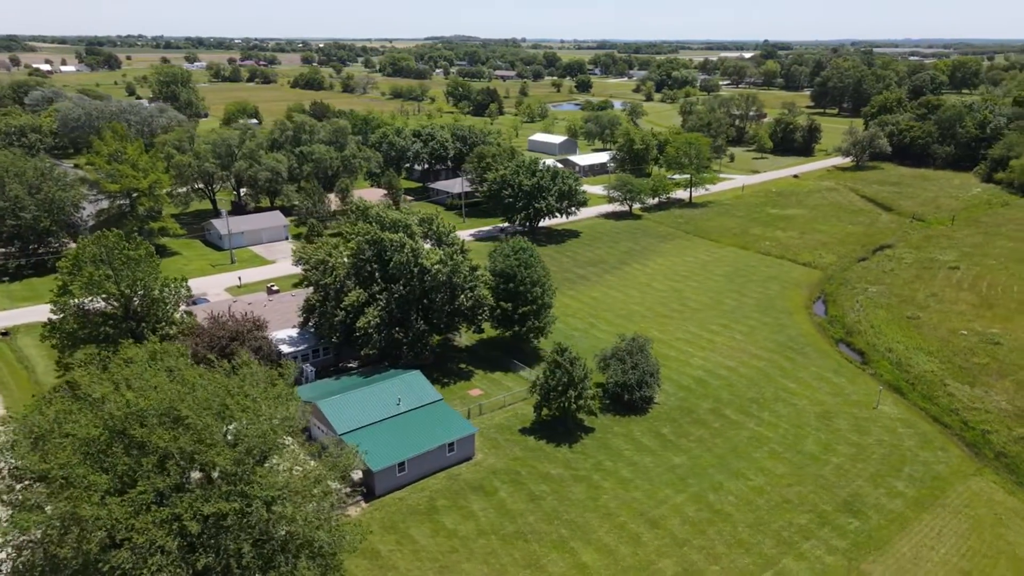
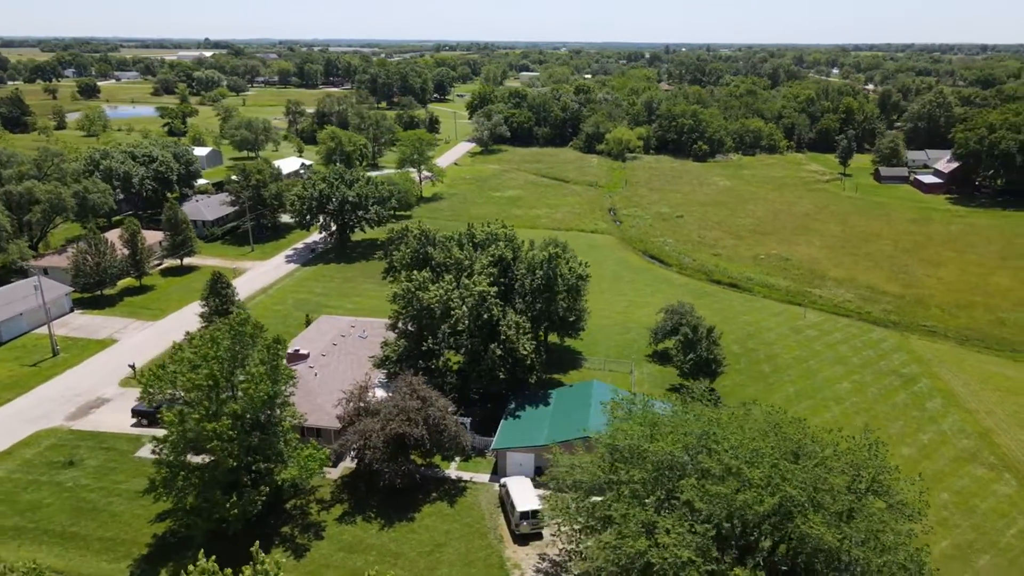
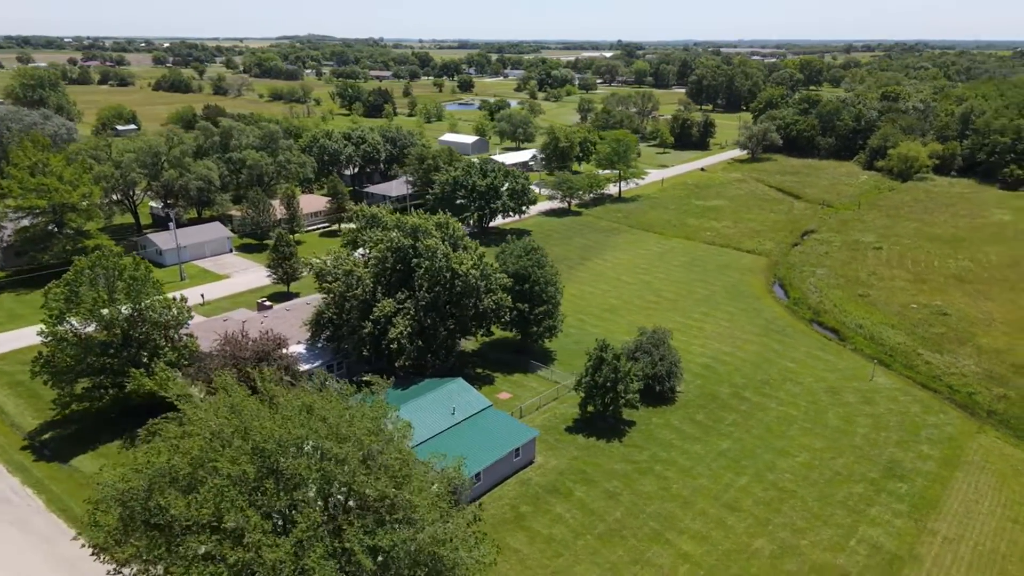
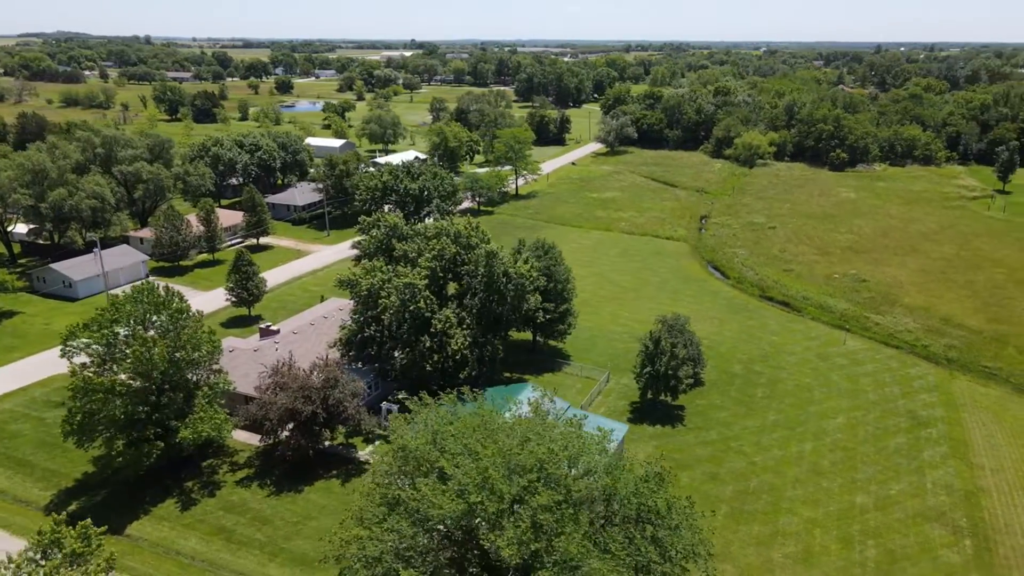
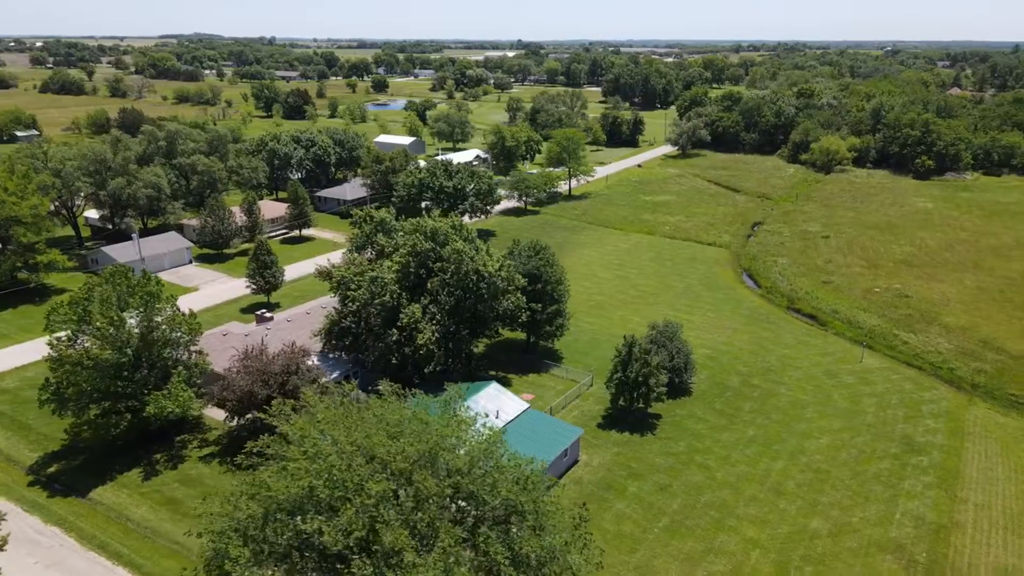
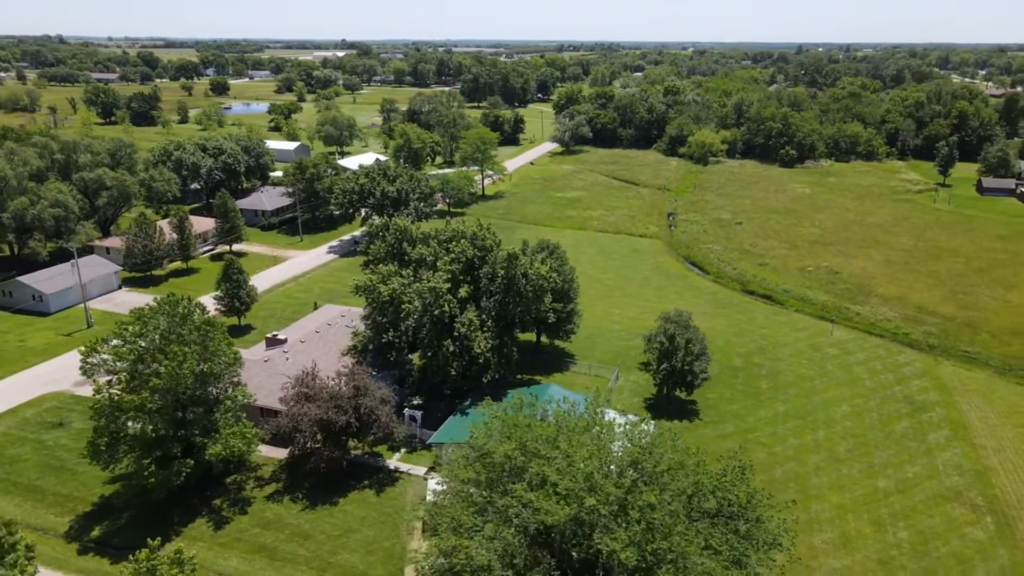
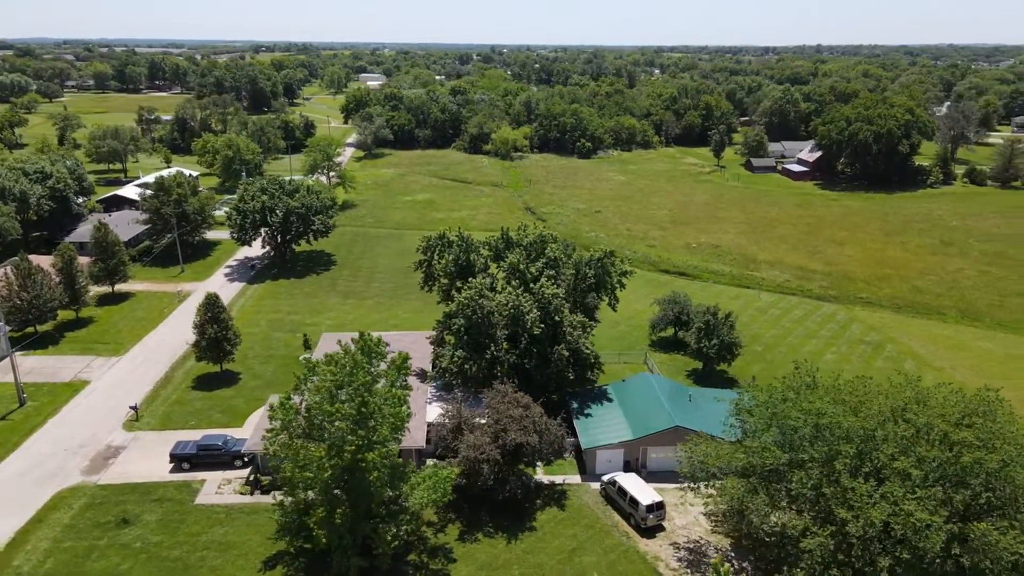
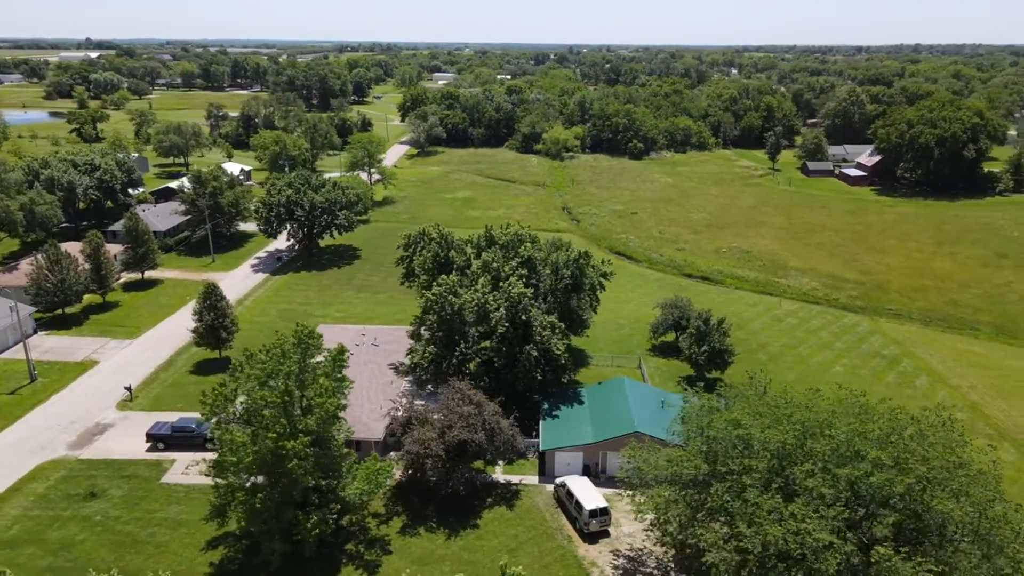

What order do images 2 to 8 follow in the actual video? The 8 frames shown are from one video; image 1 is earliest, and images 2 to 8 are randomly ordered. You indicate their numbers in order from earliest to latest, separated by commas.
3, 5, 4, 6, 2, 8, 7
